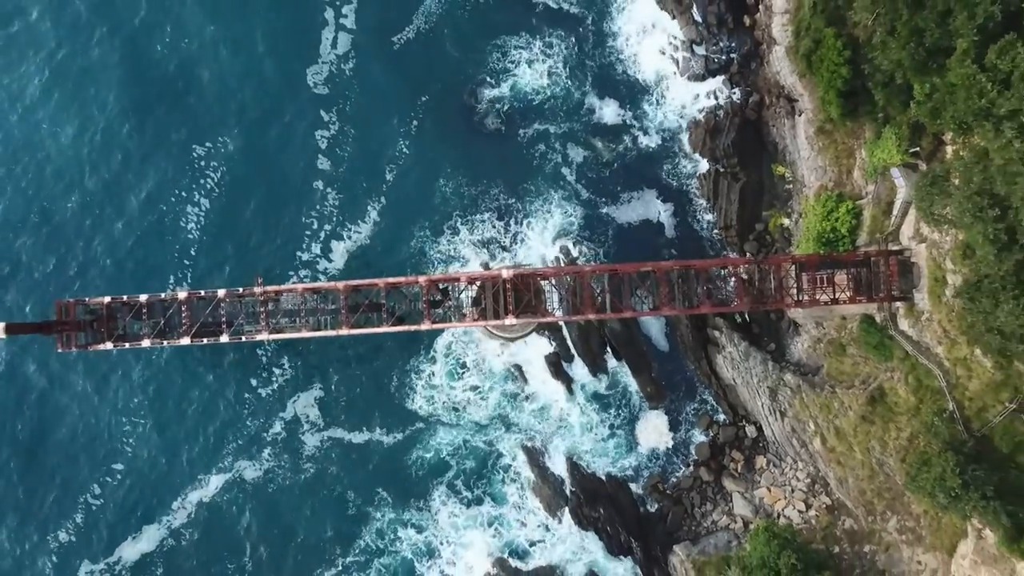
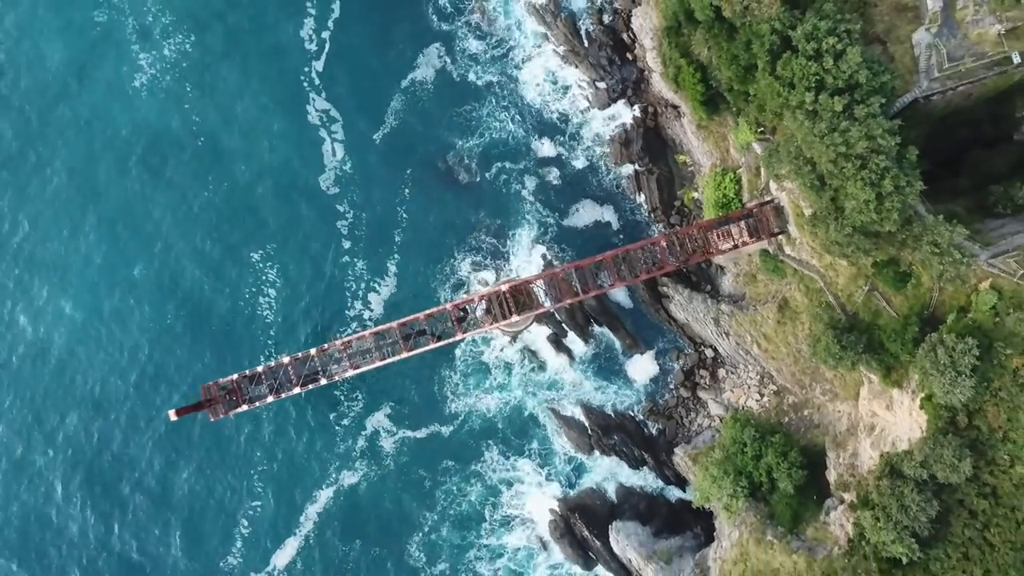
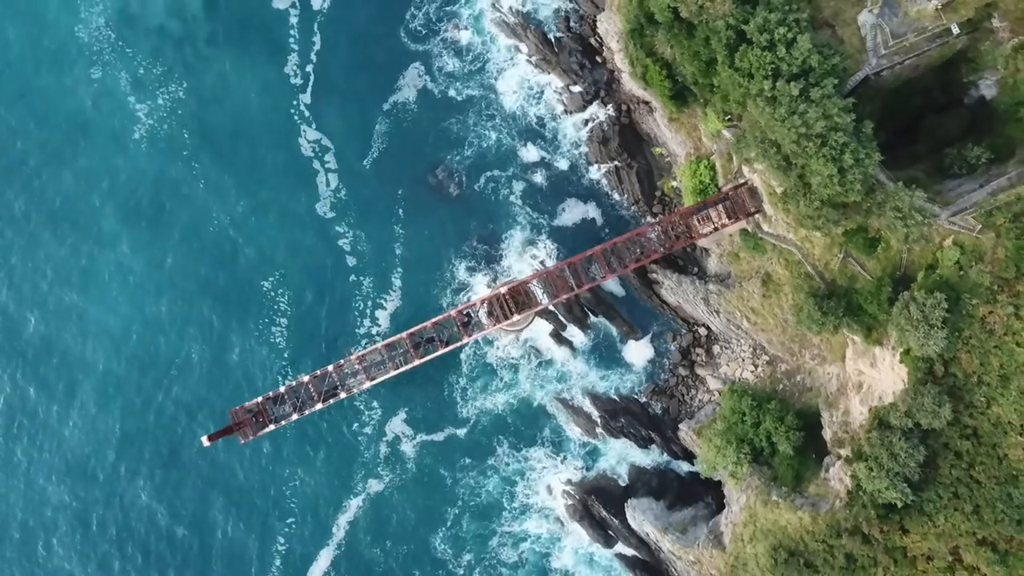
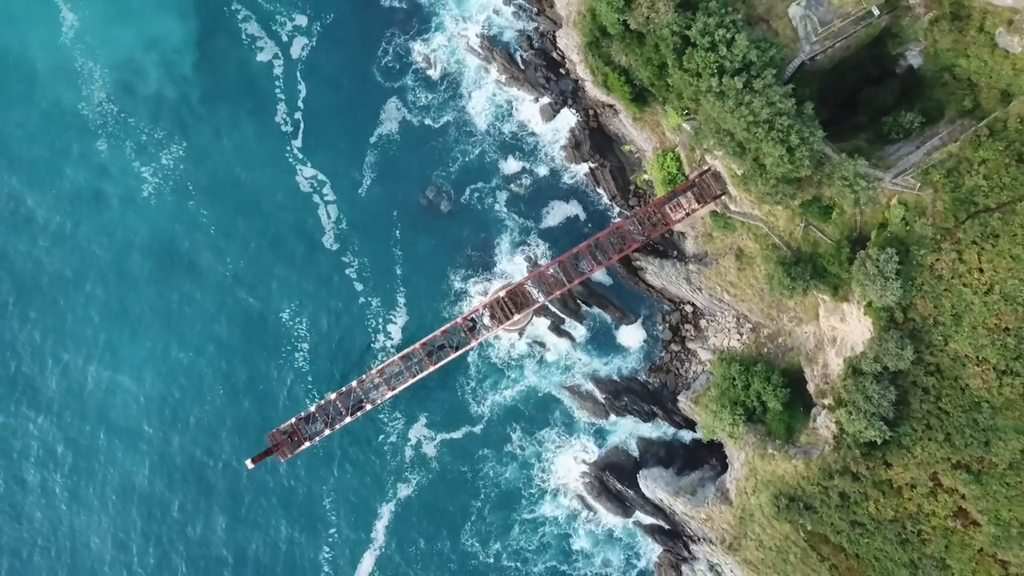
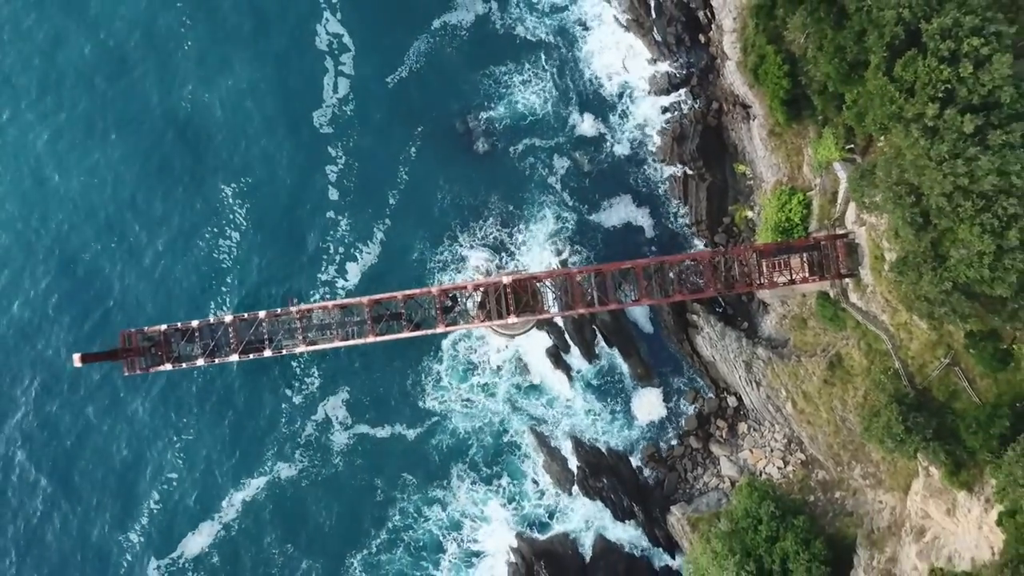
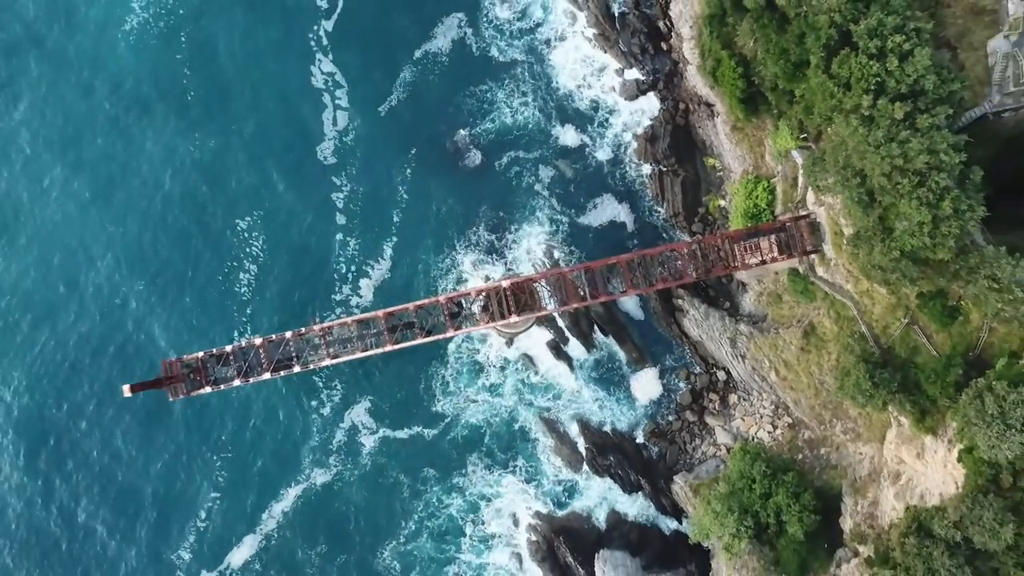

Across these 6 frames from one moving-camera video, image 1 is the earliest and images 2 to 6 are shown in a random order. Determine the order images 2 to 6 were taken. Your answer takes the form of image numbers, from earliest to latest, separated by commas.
5, 6, 2, 3, 4
